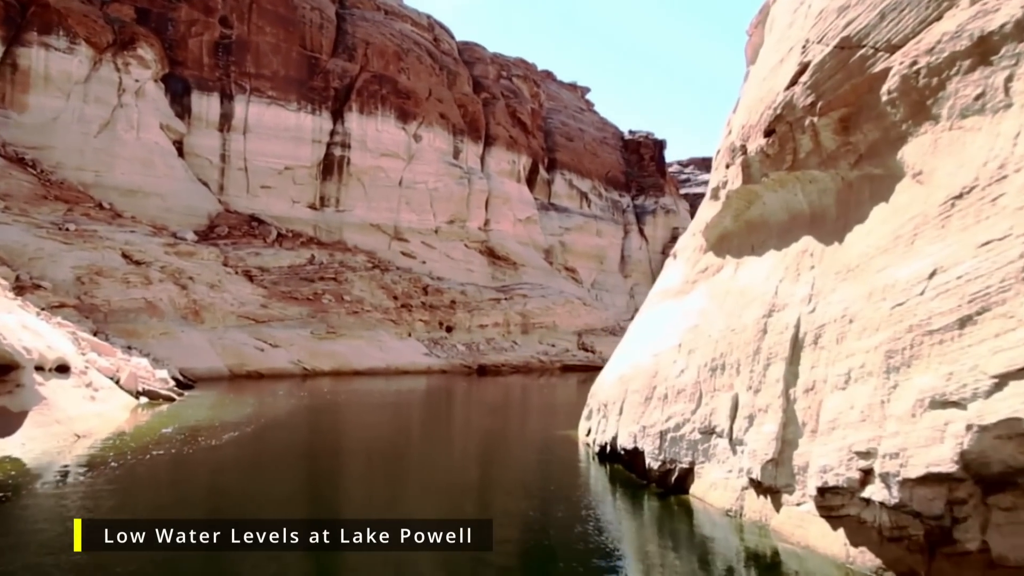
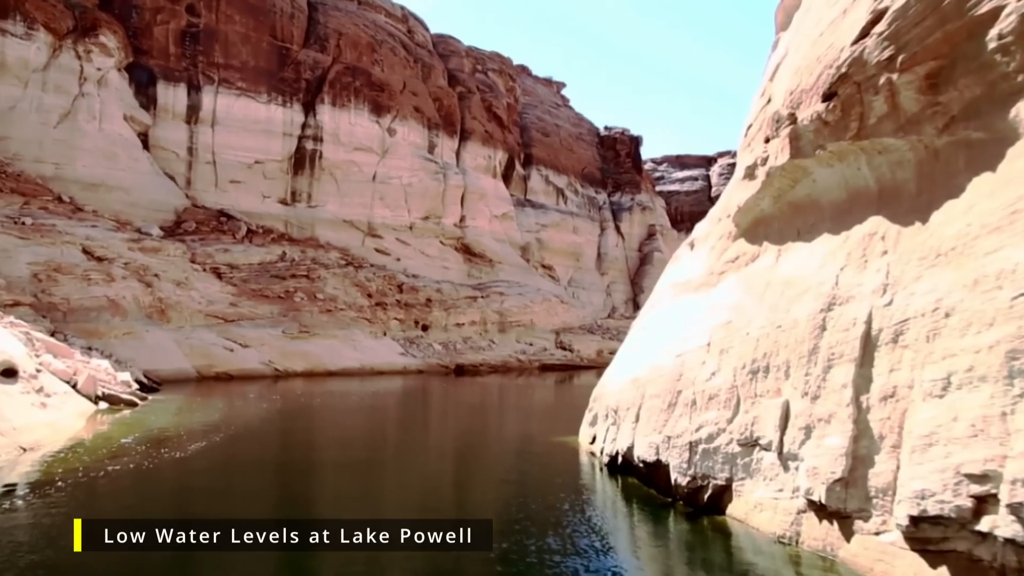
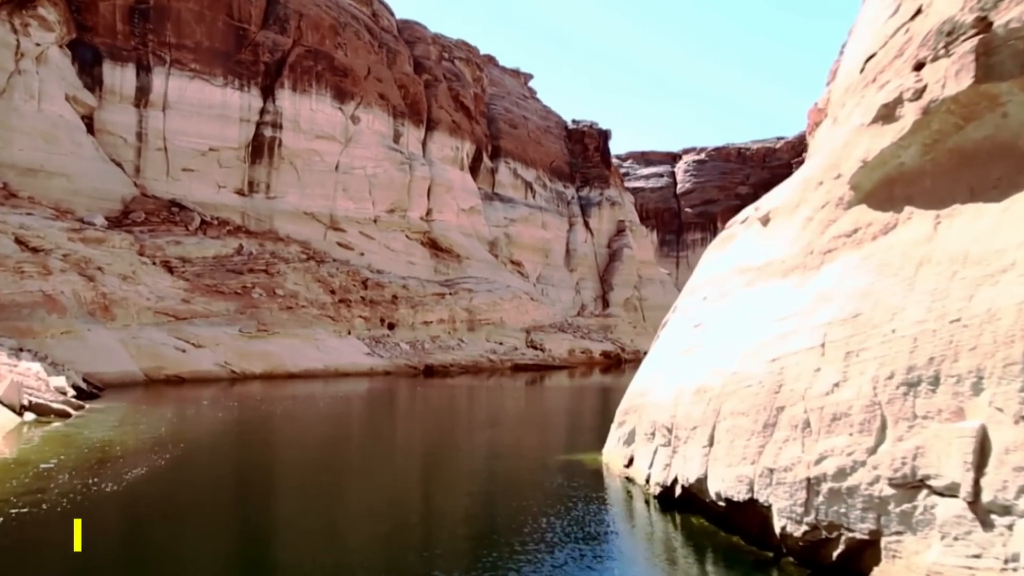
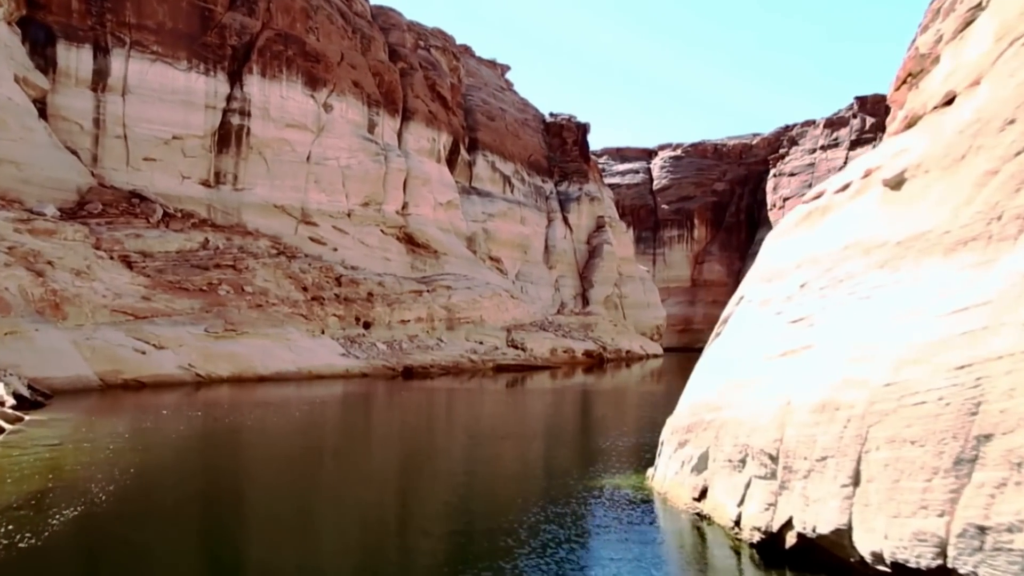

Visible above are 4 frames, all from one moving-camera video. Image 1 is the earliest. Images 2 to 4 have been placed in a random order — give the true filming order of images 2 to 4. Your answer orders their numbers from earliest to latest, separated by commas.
2, 3, 4
